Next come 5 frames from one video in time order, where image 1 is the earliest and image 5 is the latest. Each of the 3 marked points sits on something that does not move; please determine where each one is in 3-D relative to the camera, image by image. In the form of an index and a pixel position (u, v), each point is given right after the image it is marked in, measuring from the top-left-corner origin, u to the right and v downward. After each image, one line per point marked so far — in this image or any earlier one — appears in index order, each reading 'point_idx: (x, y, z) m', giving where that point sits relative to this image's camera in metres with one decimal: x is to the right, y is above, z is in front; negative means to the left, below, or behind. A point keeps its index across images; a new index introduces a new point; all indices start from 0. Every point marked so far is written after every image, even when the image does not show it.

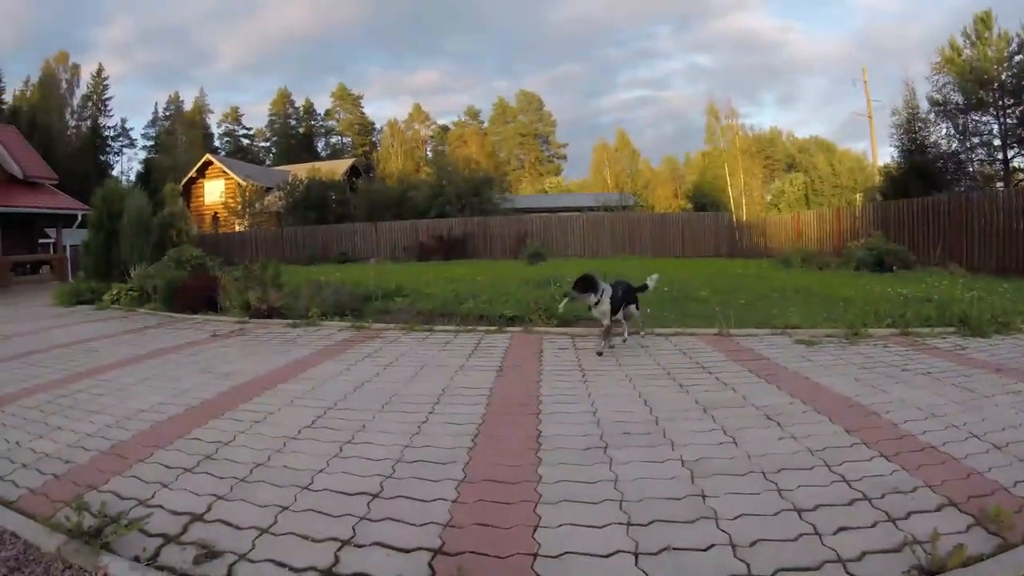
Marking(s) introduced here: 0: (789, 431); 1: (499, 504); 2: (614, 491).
0: (+2.1, -1.1, +7.1) m
1: (-0.1, -1.5, +6.4) m
2: (+0.7, -1.4, +6.4) m
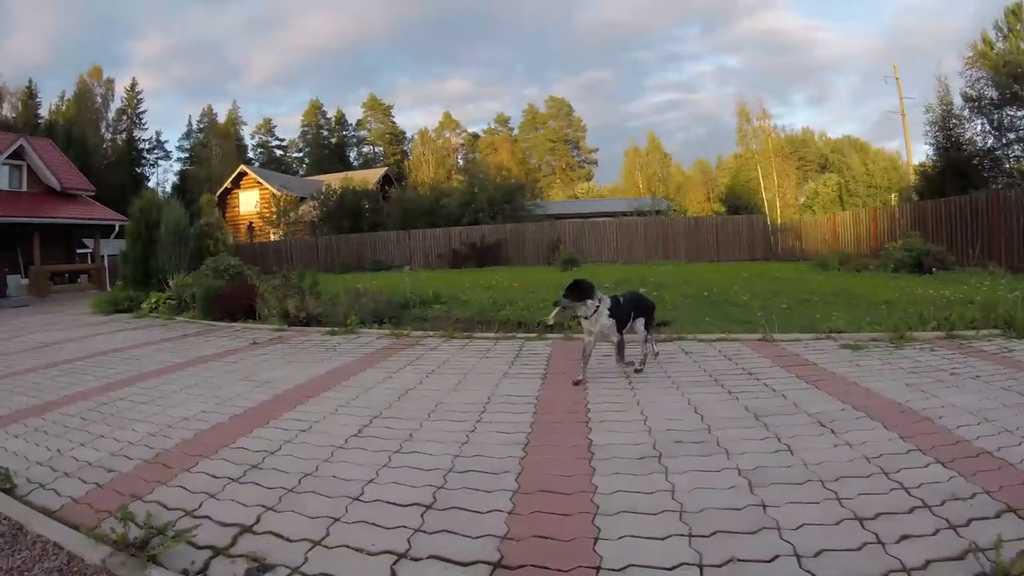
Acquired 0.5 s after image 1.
0: (+2.6, -1.2, +7.2) m
1: (+0.3, -1.6, +6.4) m
2: (+1.1, -1.5, +6.4) m
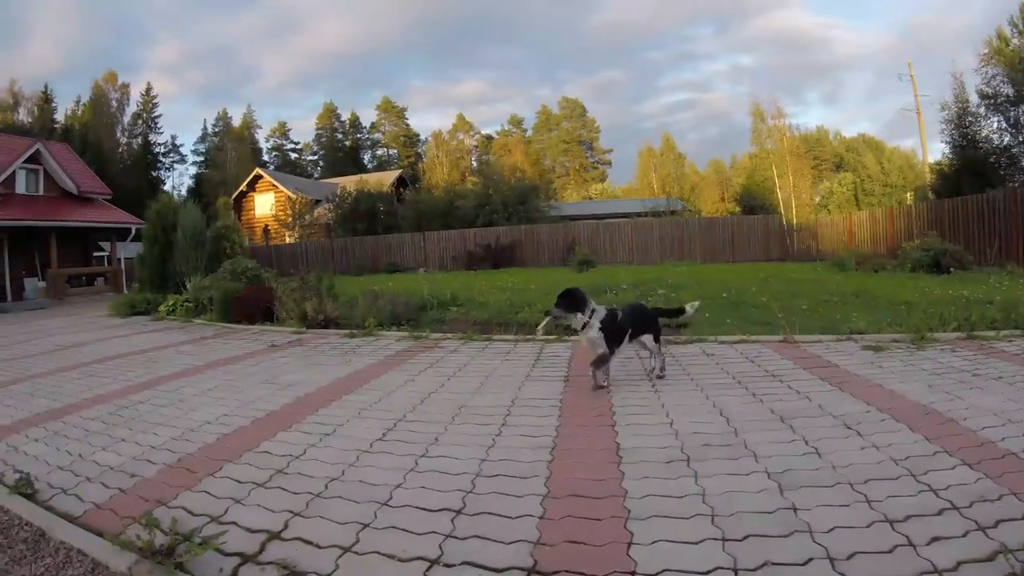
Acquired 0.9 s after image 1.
0: (+2.8, -1.2, +7.2) m
1: (+0.5, -1.6, +6.5) m
2: (+1.3, -1.5, +6.5) m
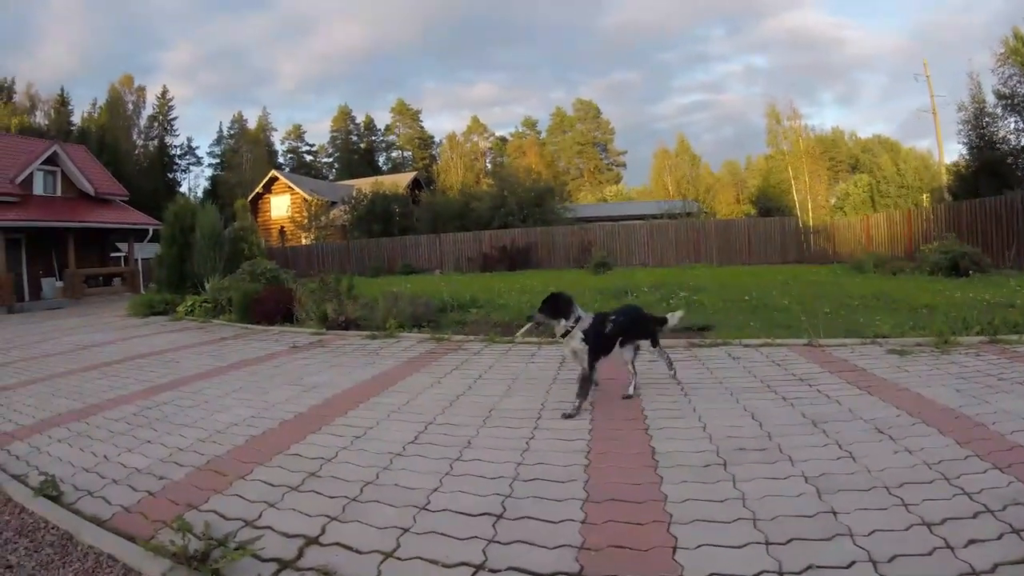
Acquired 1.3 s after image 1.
0: (+3.1, -1.3, +7.4) m
1: (+0.9, -1.7, +6.7) m
2: (+1.7, -1.6, +6.7) m
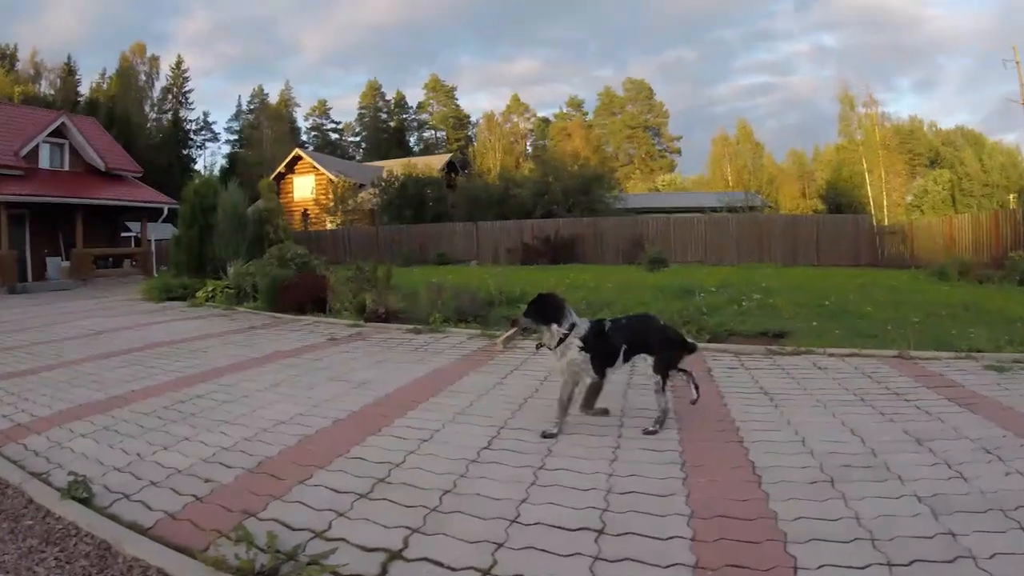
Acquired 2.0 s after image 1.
0: (+4.0, -1.5, +7.1) m
1: (+1.8, -1.9, +6.3) m
2: (+2.6, -1.8, +6.3) m
